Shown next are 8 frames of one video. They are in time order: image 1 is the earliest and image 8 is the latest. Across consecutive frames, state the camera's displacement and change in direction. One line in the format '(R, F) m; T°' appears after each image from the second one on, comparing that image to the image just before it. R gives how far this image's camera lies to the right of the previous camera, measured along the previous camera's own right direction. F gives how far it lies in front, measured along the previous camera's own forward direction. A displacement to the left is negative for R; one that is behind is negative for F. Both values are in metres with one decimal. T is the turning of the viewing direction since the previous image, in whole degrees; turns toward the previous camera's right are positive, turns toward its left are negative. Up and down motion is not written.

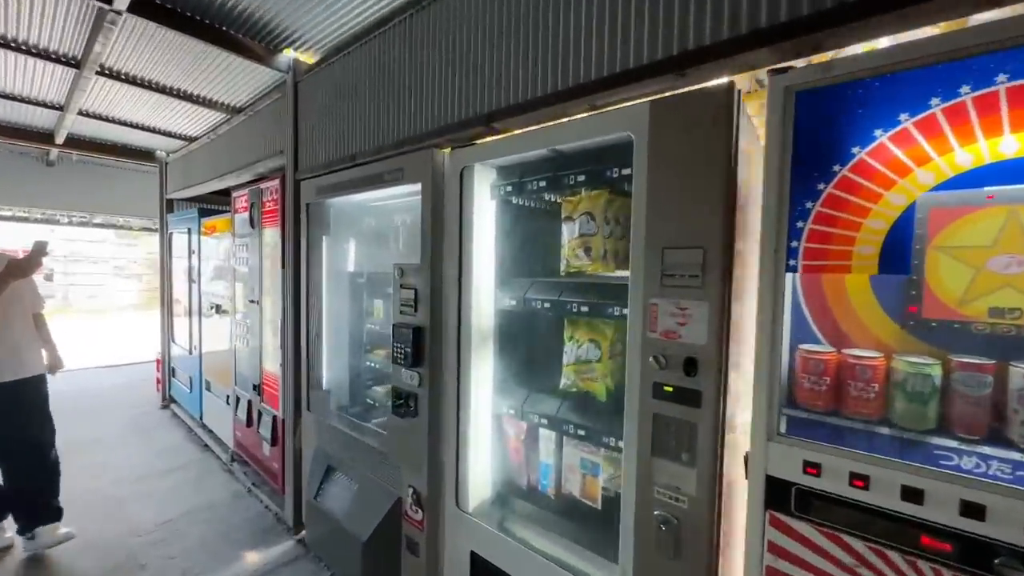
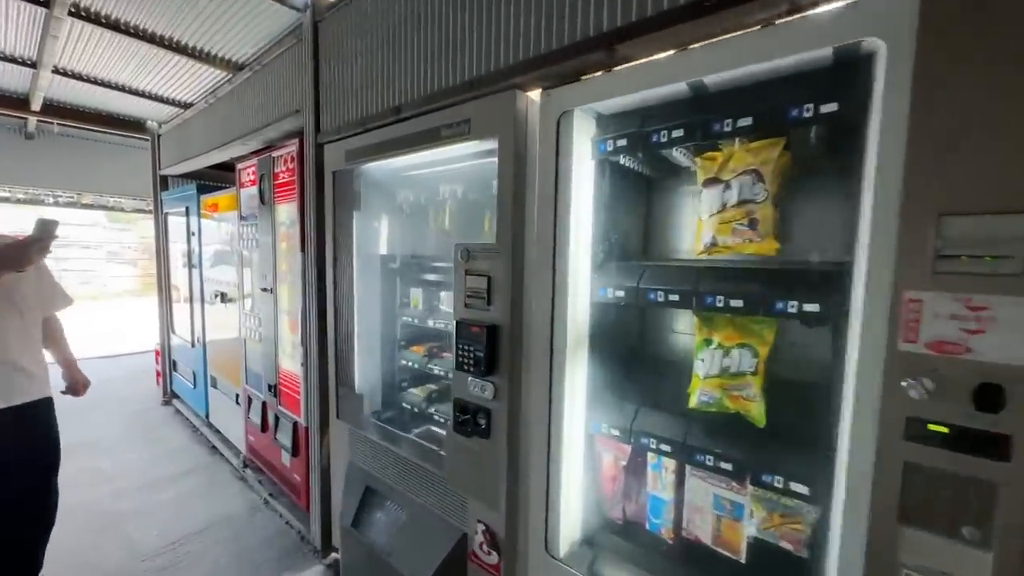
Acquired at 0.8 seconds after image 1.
(-0.3, +0.3) m; 0°
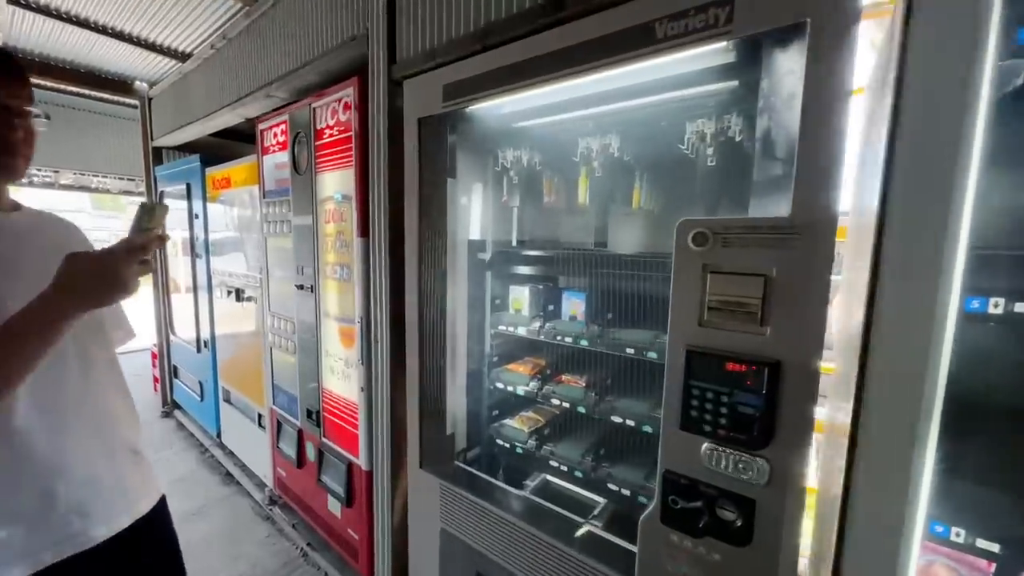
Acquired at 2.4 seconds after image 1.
(-0.5, +0.5) m; +1°
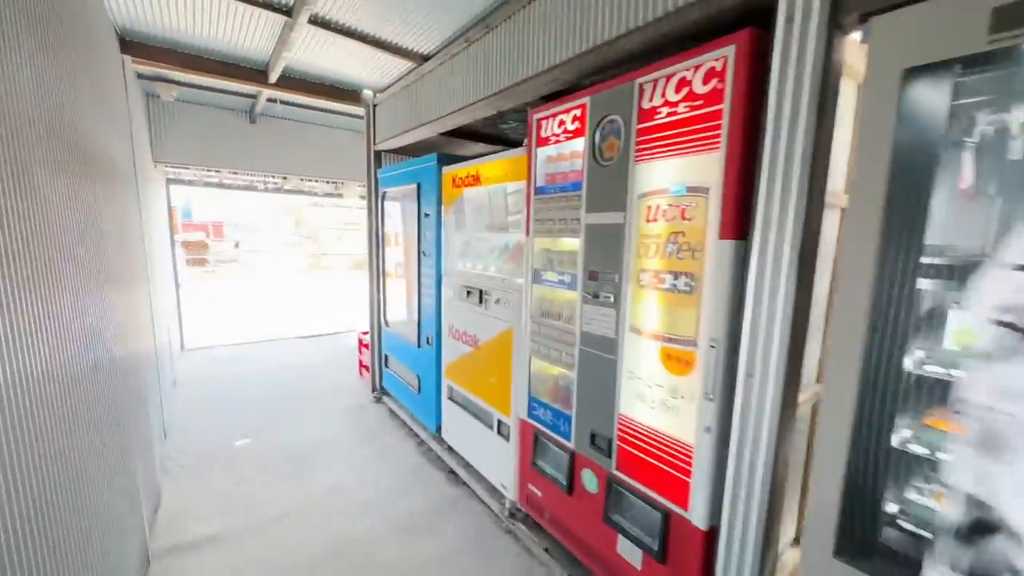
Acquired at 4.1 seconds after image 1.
(-0.9, +0.2) m; -15°
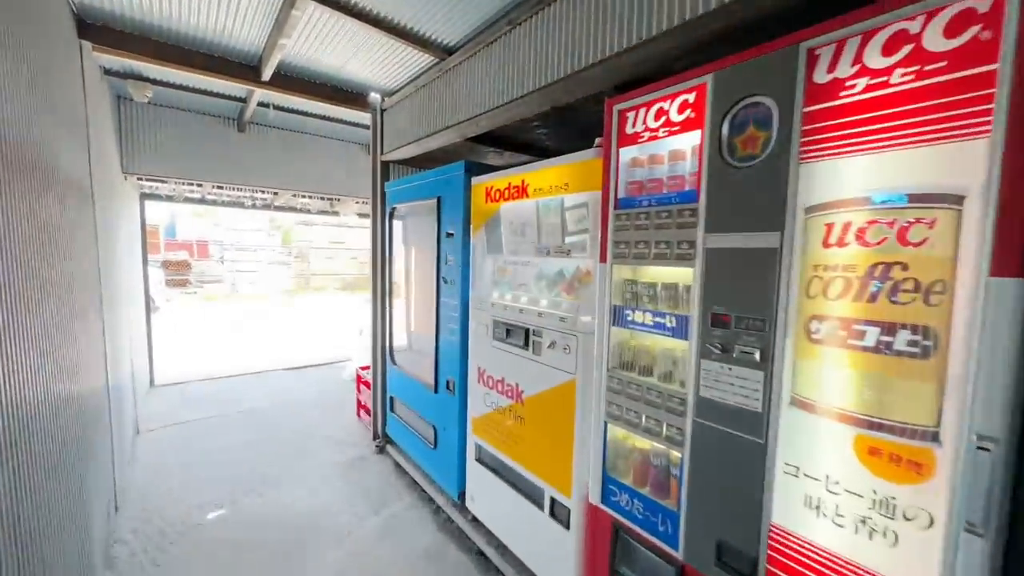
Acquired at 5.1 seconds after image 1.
(-0.3, +0.5) m; +2°
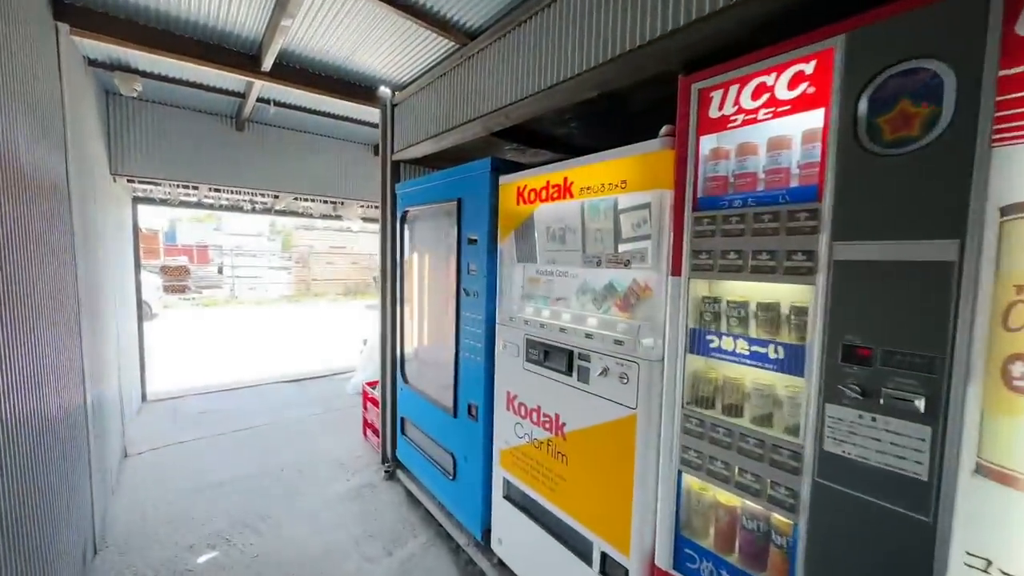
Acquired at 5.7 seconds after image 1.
(-0.2, +0.3) m; 0°
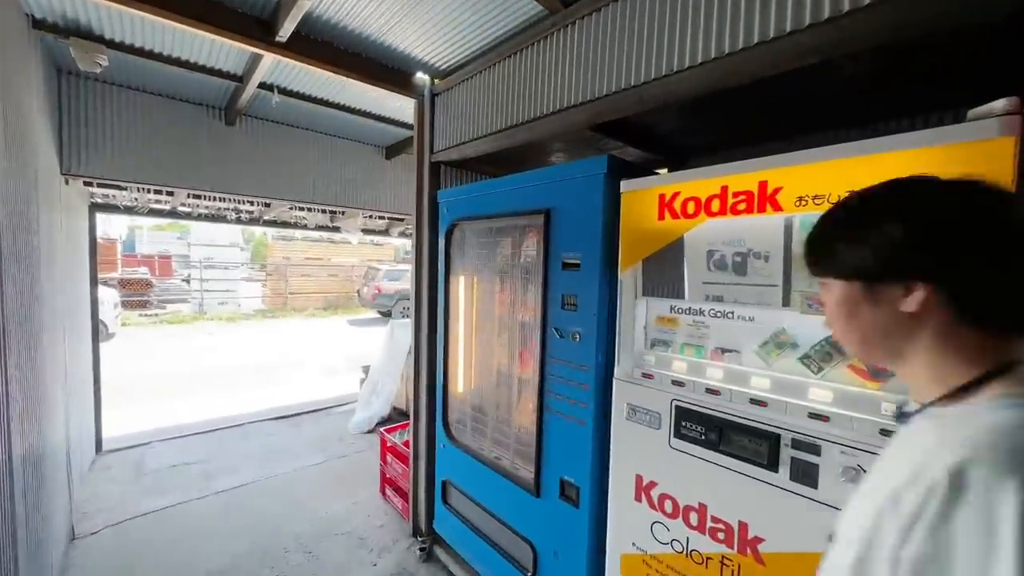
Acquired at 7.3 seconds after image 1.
(-0.5, +0.5) m; +3°
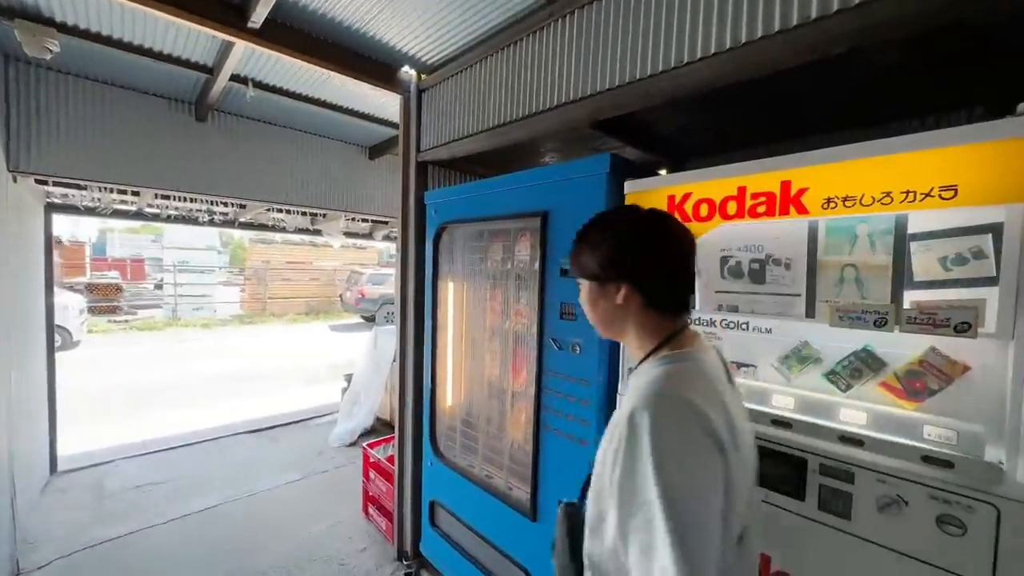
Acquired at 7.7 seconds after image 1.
(0.0, +0.1) m; +2°
